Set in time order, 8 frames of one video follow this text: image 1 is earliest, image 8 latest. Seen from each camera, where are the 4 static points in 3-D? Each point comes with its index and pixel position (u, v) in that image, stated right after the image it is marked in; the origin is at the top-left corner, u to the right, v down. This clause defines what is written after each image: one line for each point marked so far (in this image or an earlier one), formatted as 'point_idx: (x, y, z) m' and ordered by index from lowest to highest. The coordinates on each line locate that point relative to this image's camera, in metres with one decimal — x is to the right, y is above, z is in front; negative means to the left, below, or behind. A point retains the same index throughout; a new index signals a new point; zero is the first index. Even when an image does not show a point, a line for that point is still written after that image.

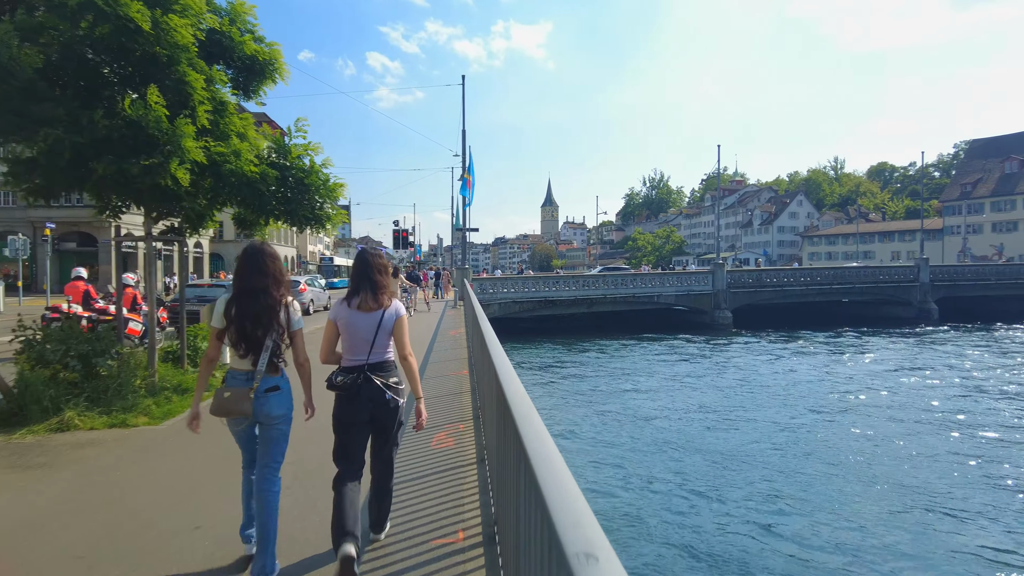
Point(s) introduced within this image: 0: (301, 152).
0: (-2.7, +1.8, +8.2) m
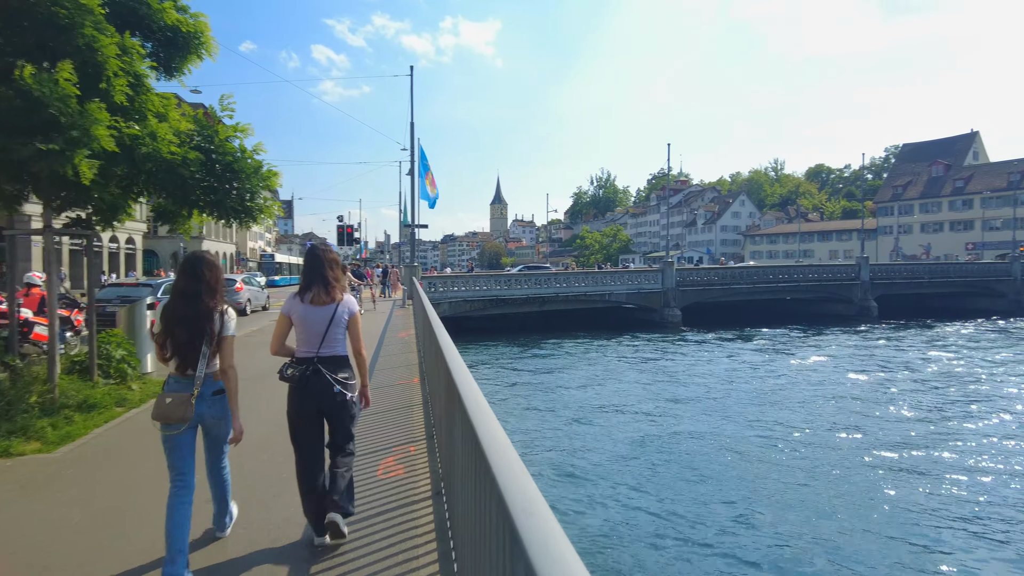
0: (-3.2, +1.8, +7.5) m
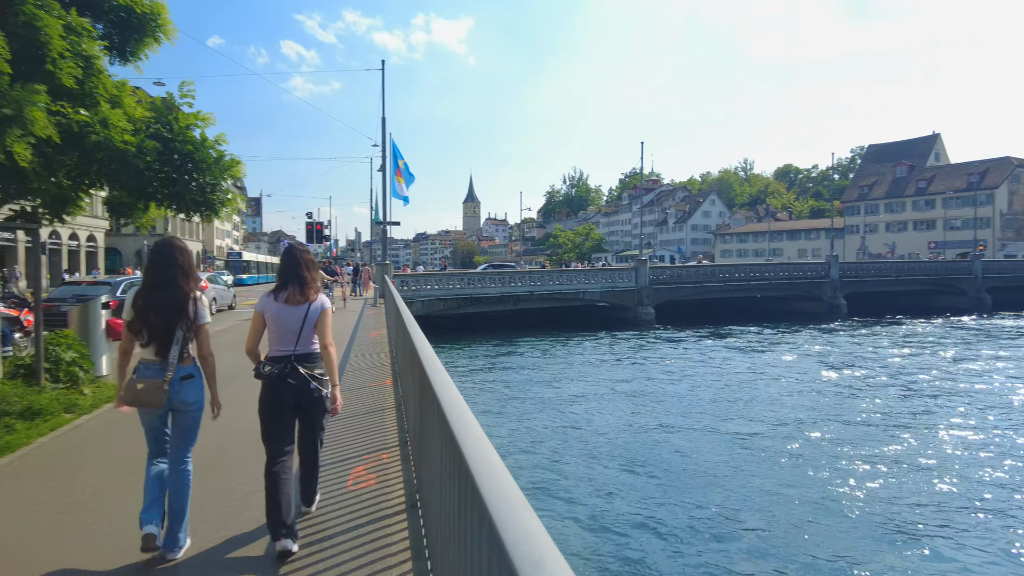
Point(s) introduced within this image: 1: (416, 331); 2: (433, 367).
0: (-3.5, +1.8, +7.1) m
1: (-1.1, -0.5, +7.2) m
2: (-0.7, -0.7, +5.4) m
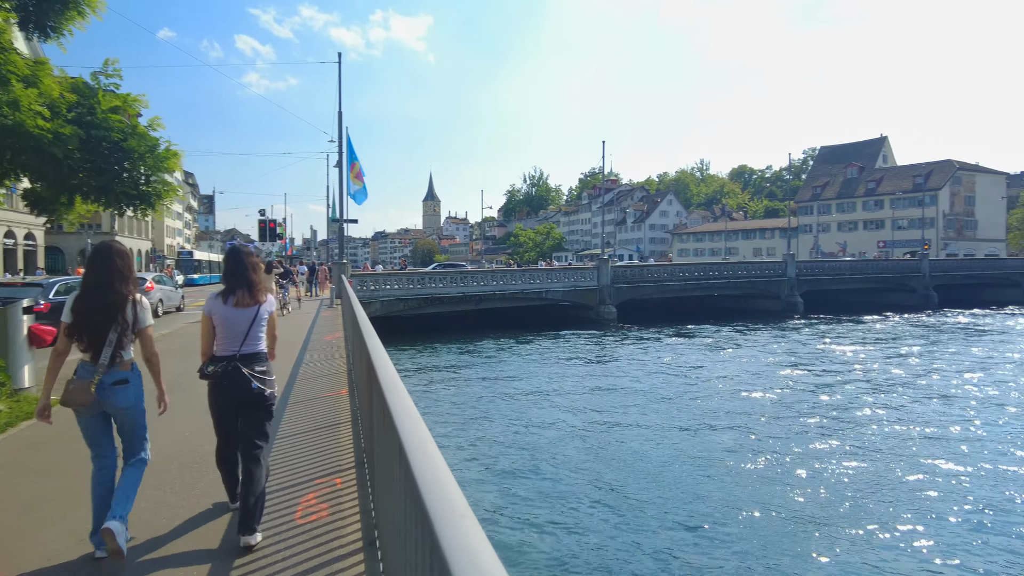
0: (-3.9, +1.8, +6.5) m
1: (-1.4, -0.5, +6.8) m
2: (-0.9, -0.7, +5.0) m
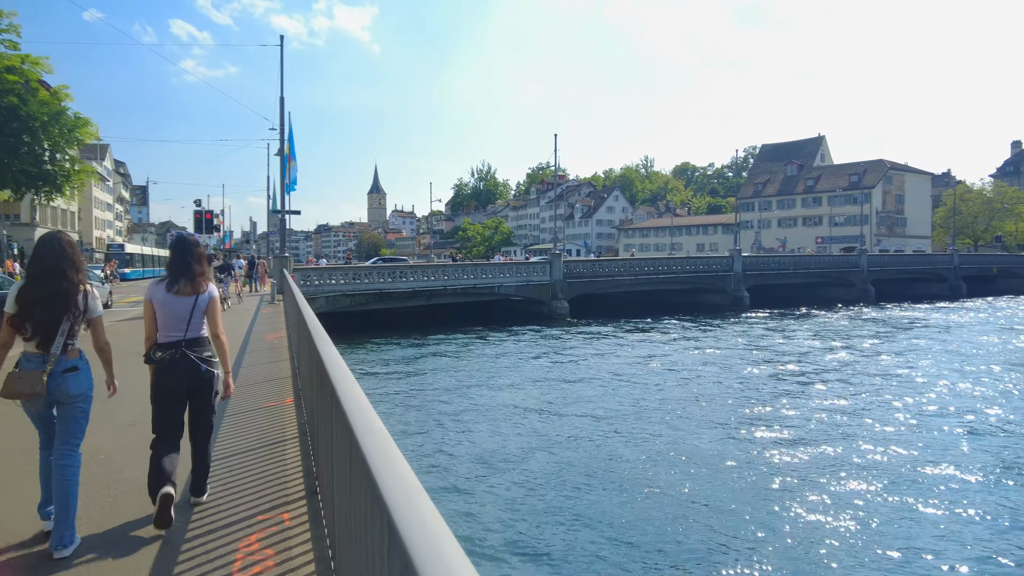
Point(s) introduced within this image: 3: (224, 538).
0: (-4.2, +1.8, +5.6) m
1: (-1.8, -0.5, +6.1) m
2: (-1.1, -0.6, +4.4) m
3: (-1.9, -1.6, +4.4) m
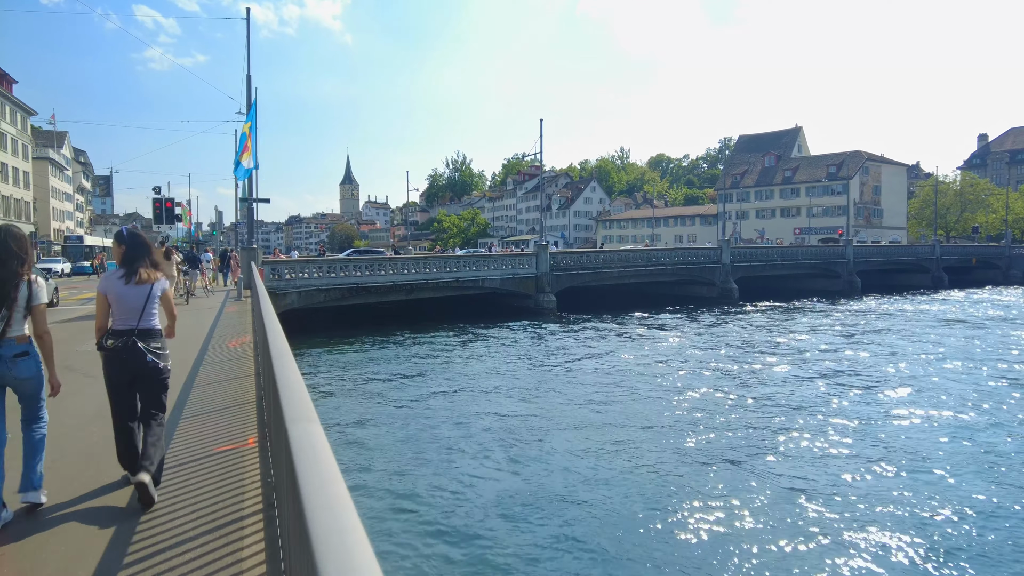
0: (-3.9, +1.8, +4.2) m
1: (-1.6, -0.5, +4.8) m
2: (-0.9, -0.7, +3.1) m
3: (-1.6, -1.6, +3.0) m
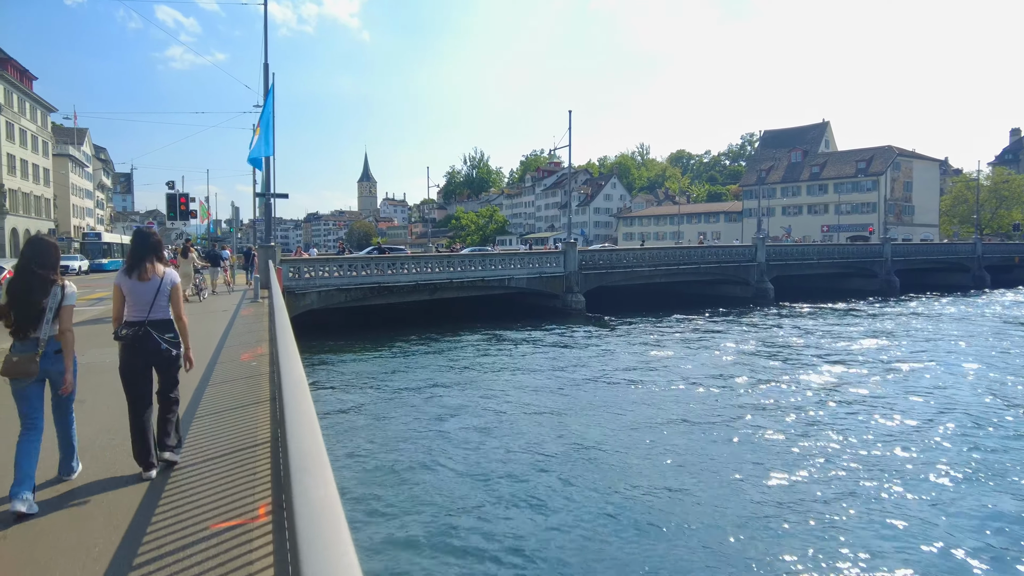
0: (-3.5, +1.7, +3.1) m
1: (-1.1, -0.5, +3.7) m
2: (-0.4, -0.7, +2.0) m
3: (-1.2, -1.7, +2.0) m
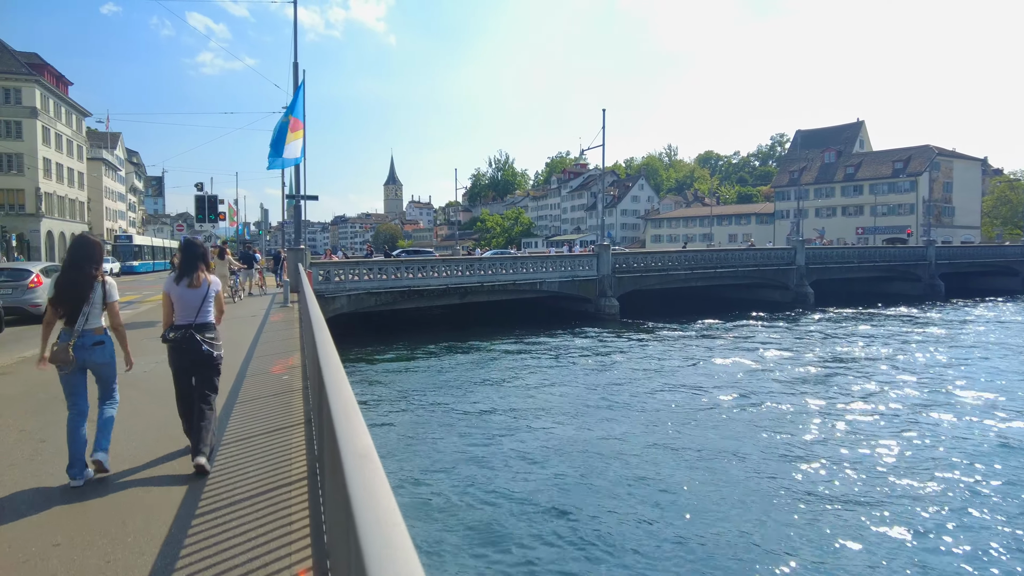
0: (-3.1, +1.7, +2.7) m
1: (-0.7, -0.6, +3.1) m
2: (-0.1, -0.8, +1.4) m
3: (-0.9, -1.8, +1.4) m
